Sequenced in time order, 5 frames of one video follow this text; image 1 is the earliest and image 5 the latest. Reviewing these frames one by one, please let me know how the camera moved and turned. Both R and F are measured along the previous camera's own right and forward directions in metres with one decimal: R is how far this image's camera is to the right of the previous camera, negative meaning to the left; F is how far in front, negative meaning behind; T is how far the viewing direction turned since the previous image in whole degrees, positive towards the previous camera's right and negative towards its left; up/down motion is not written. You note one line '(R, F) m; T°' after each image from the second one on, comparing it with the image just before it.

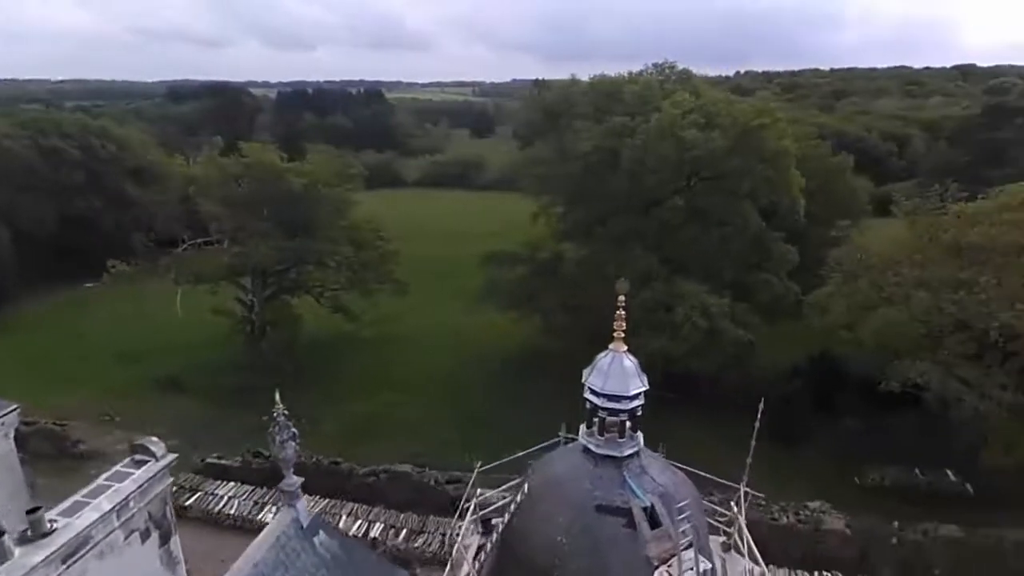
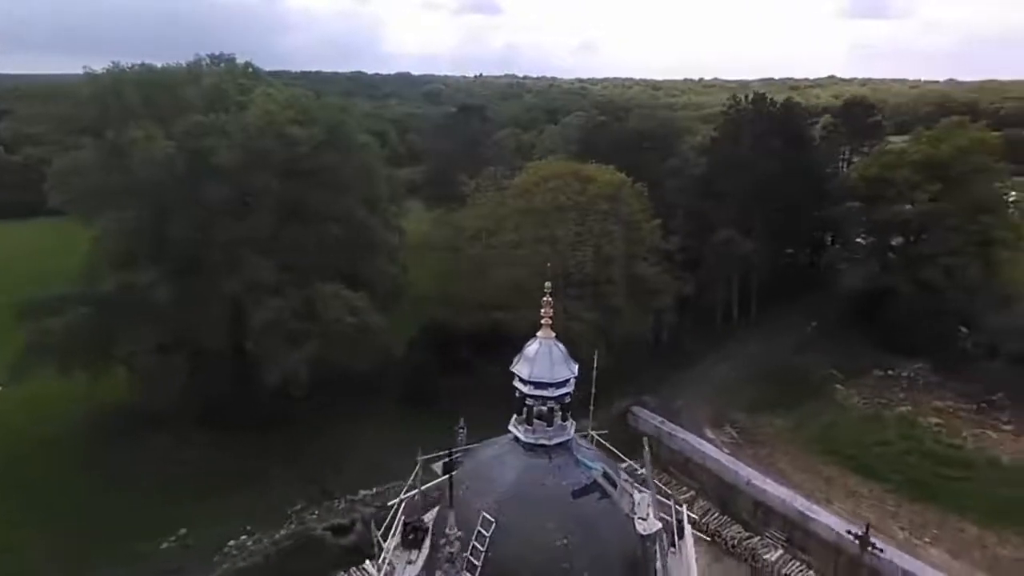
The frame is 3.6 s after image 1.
(-5.2, +3.0) m; +44°
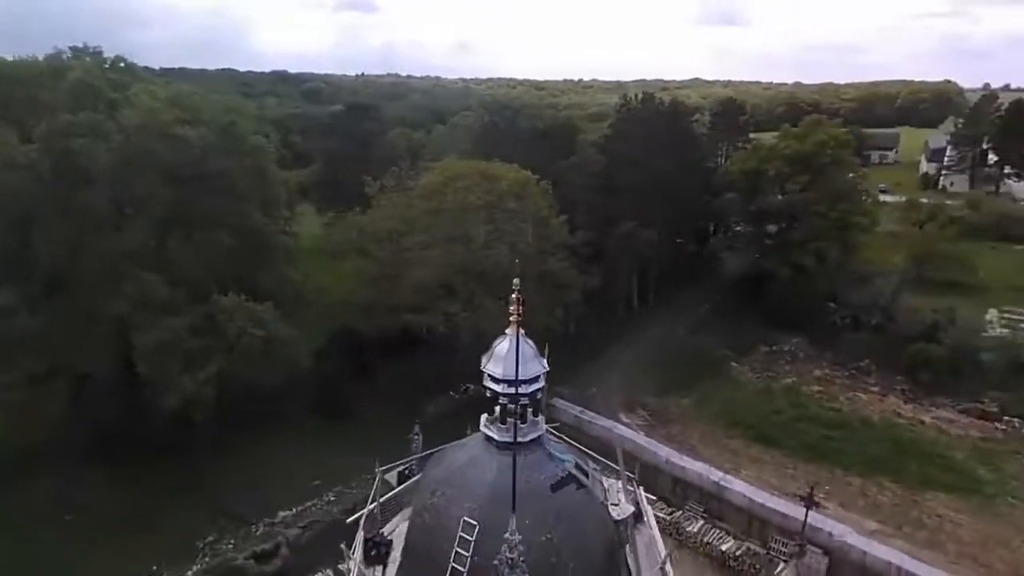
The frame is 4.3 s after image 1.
(-1.2, +0.2) m; +10°
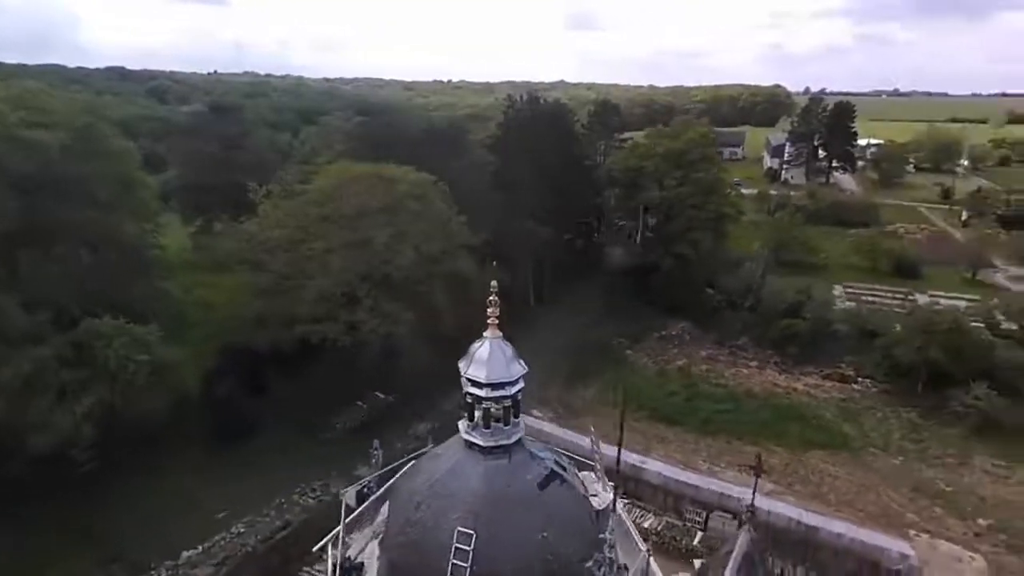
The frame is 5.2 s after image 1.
(-1.5, +0.2) m; +11°
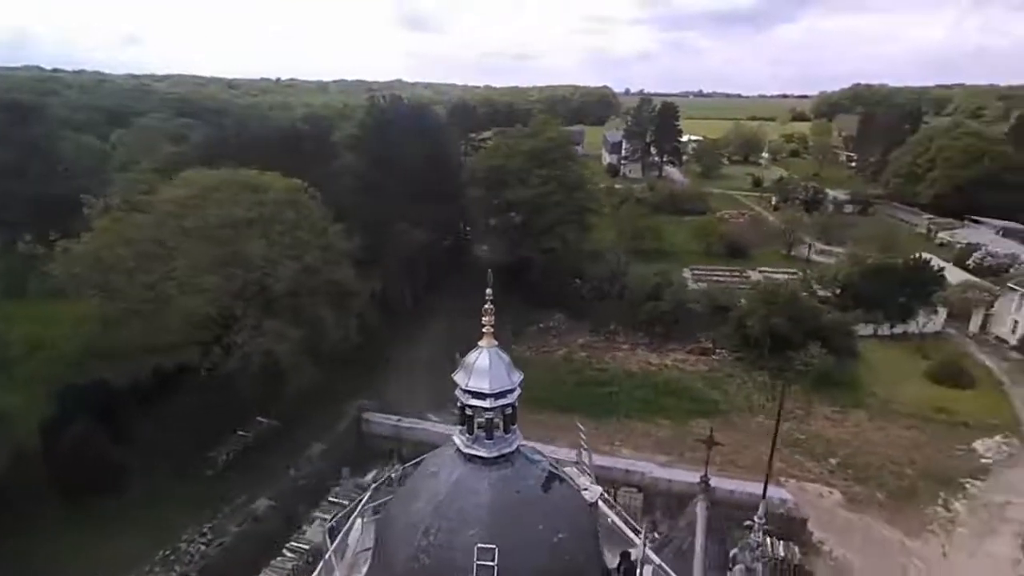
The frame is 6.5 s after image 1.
(-2.2, +0.3) m; +14°
